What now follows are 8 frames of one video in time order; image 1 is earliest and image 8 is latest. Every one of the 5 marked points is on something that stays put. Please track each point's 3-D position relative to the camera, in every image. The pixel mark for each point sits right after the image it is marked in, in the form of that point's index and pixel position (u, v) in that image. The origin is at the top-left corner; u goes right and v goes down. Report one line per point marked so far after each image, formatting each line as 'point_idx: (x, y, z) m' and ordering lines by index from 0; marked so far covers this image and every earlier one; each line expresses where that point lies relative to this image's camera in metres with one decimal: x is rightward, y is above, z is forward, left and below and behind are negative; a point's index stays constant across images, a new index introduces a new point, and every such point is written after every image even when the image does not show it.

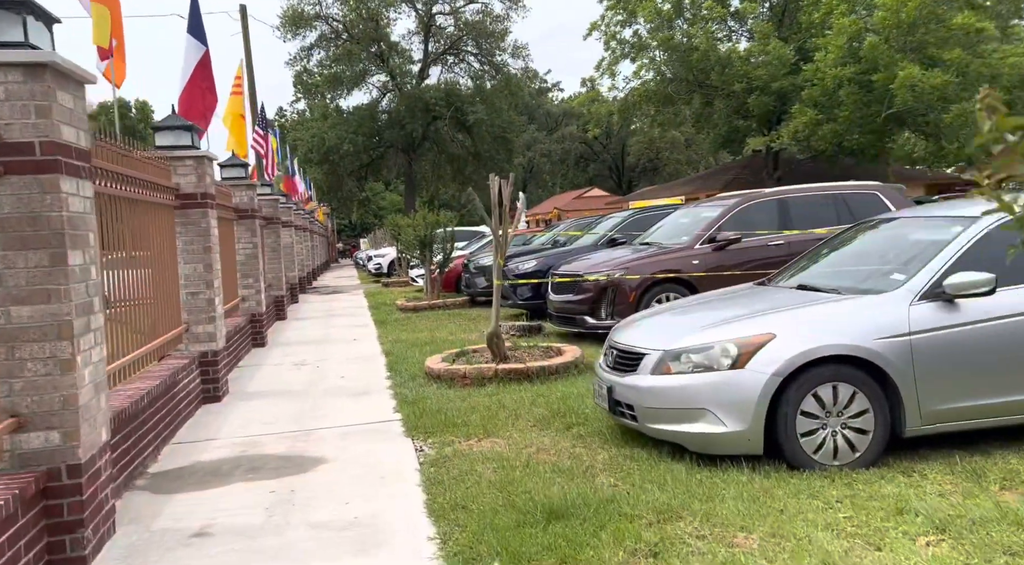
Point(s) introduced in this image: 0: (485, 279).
0: (-0.5, +0.1, +14.4) m
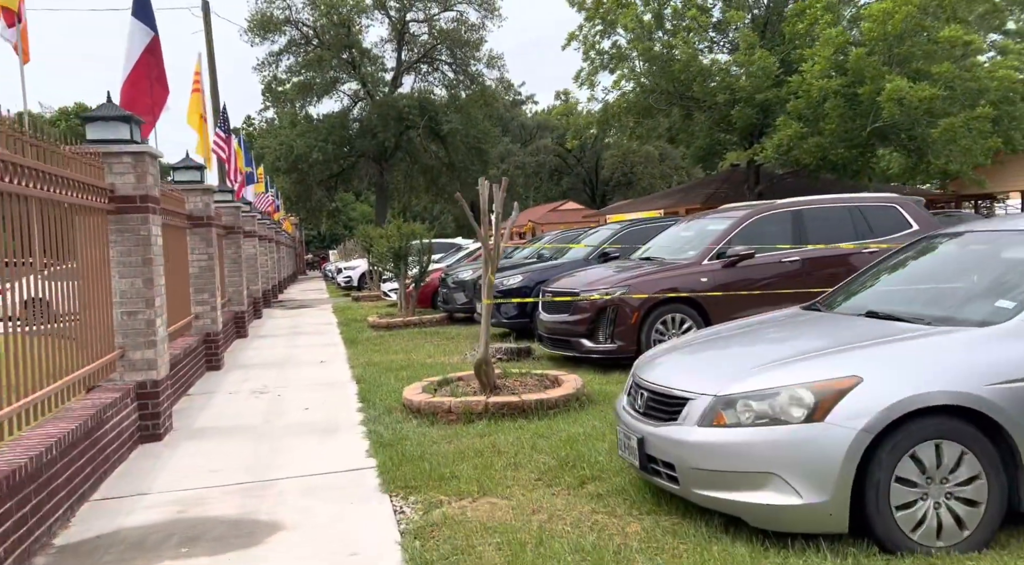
0: (-0.9, -0.2, +13.4) m
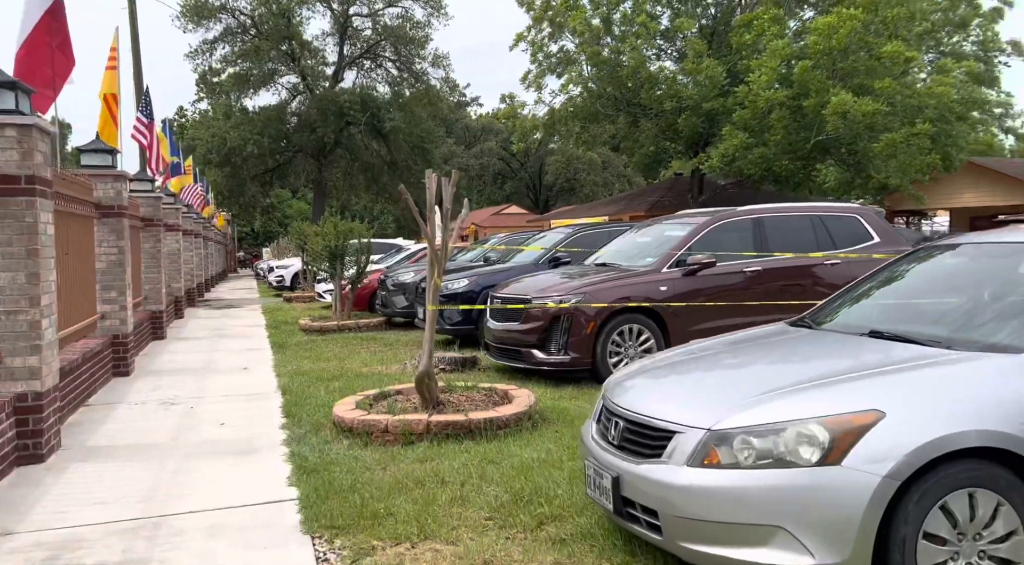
0: (-1.9, -0.3, +12.7) m
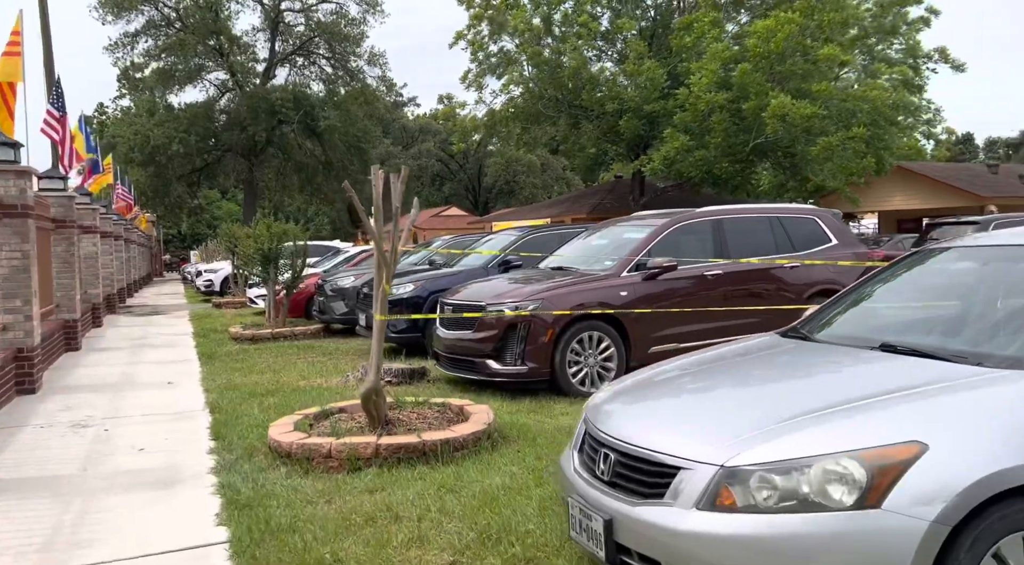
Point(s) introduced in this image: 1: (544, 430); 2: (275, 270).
0: (-2.8, -0.3, +12.0) m
1: (+0.3, -1.1, +5.7) m
2: (-4.0, +0.2, +12.6) m
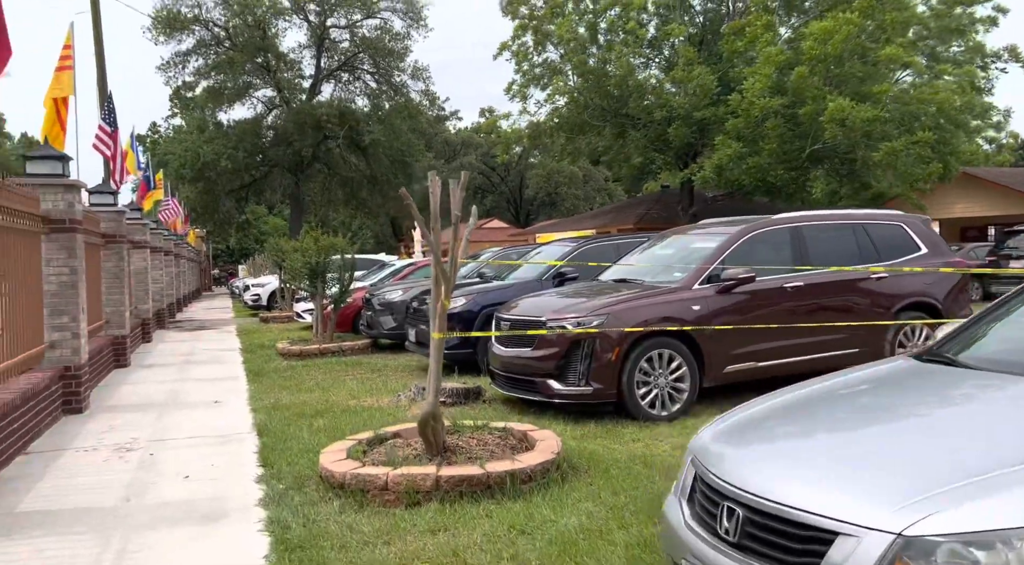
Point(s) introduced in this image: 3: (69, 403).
0: (-1.9, -0.6, +11.7) m
1: (+0.7, -1.2, +5.2) m
2: (-3.2, 0.0, +12.3) m
3: (-4.6, -1.2, +7.7) m
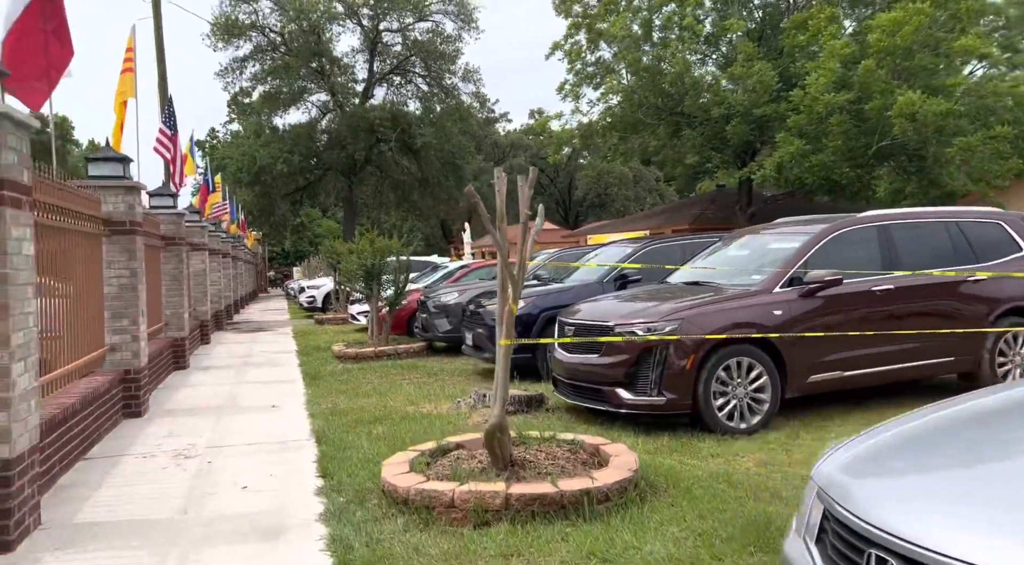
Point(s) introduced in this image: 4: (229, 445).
0: (-1.0, -0.6, +11.5) m
1: (+1.2, -1.3, +4.8) m
2: (-2.2, -0.1, +12.2) m
3: (-4.0, -1.3, +7.6) m
4: (-2.4, -1.4, +6.3) m
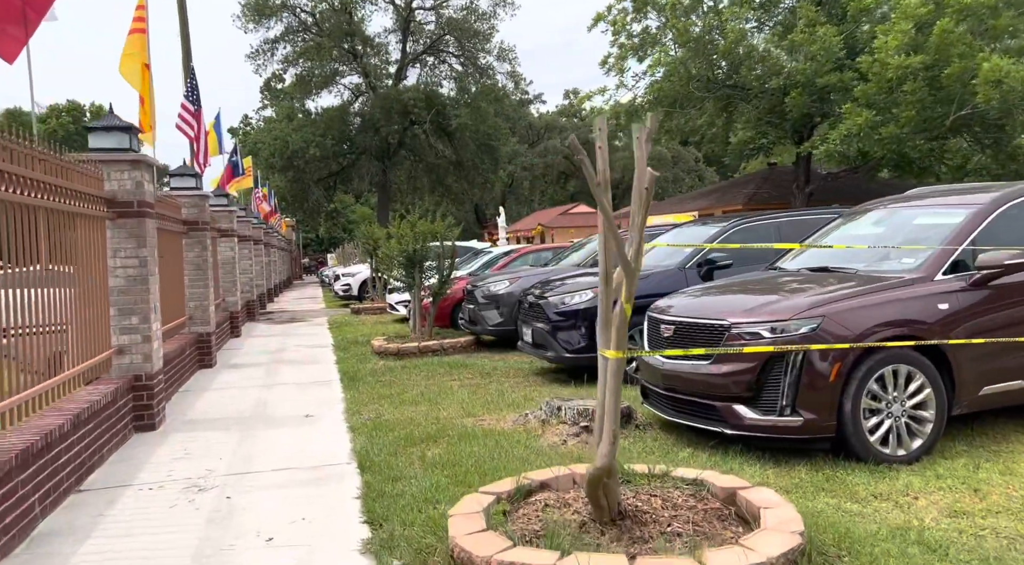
0: (-0.2, -0.4, +10.3) m
1: (+1.7, -1.2, +3.6) m
2: (-1.4, +0.1, +11.0) m
3: (-3.3, -1.2, +6.6) m
4: (-1.8, -1.3, +5.2) m
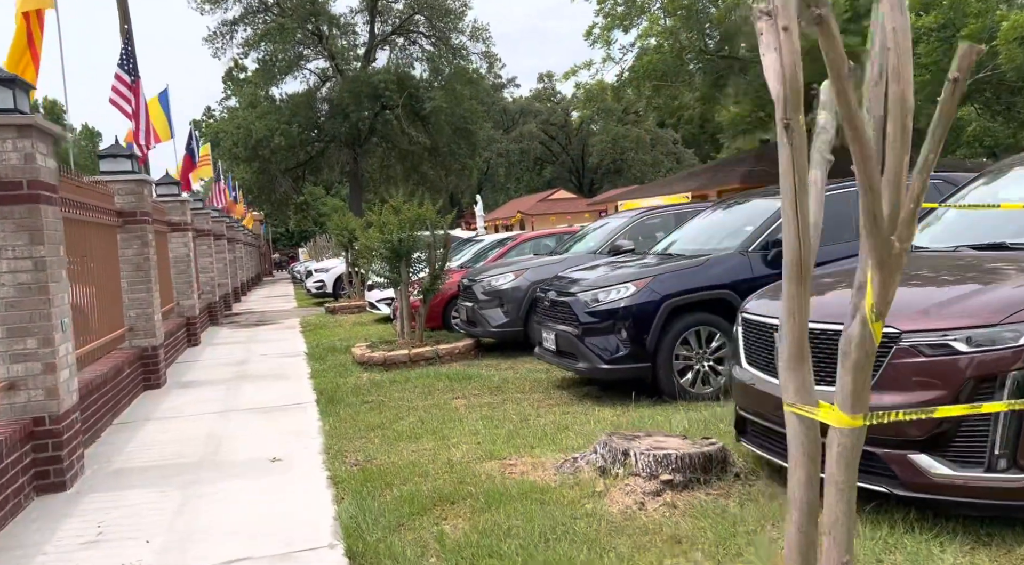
0: (-0.1, -0.3, +8.6) m
1: (+2.1, -1.2, +2.0) m
2: (-1.3, +0.2, +9.3) m
3: (-3.1, -1.3, +4.9) m
4: (-1.5, -1.4, +3.5) m
